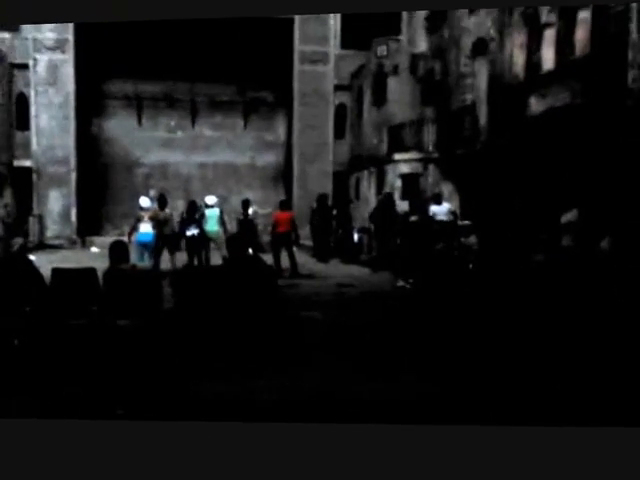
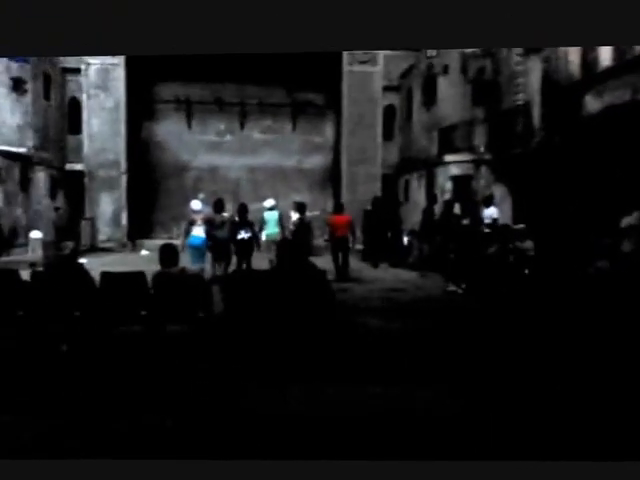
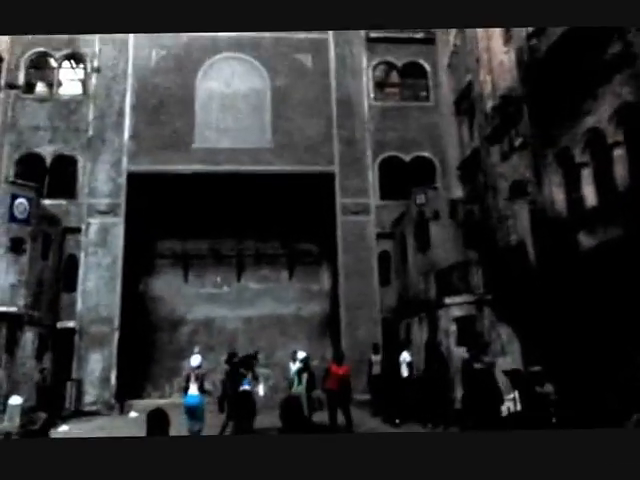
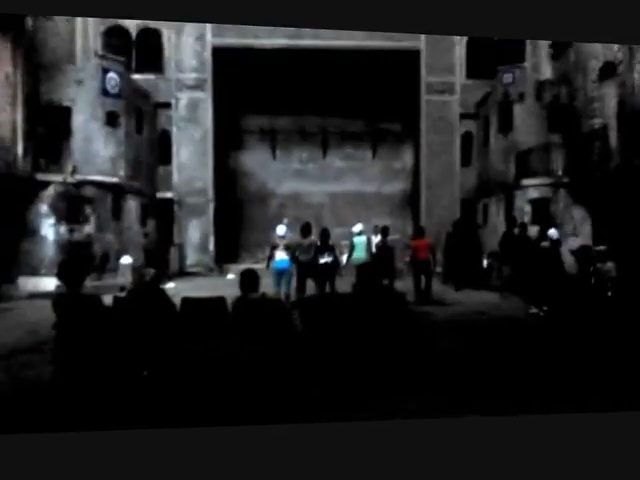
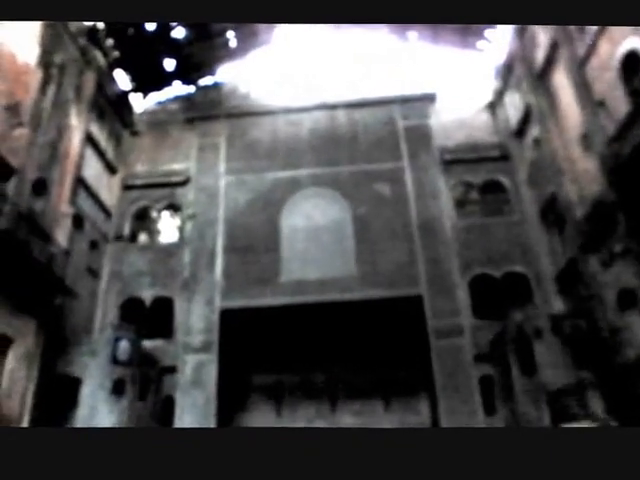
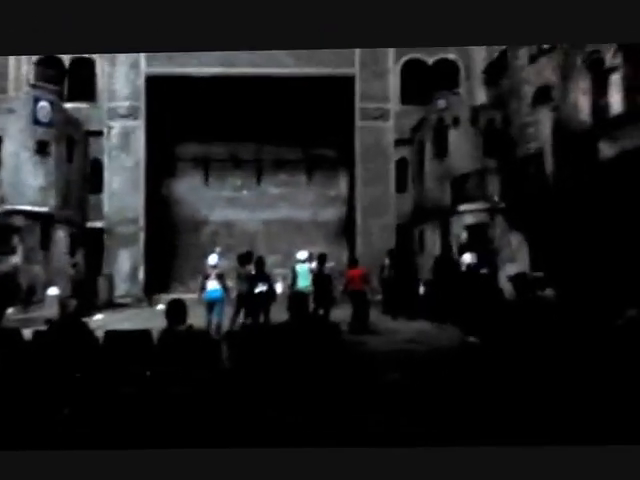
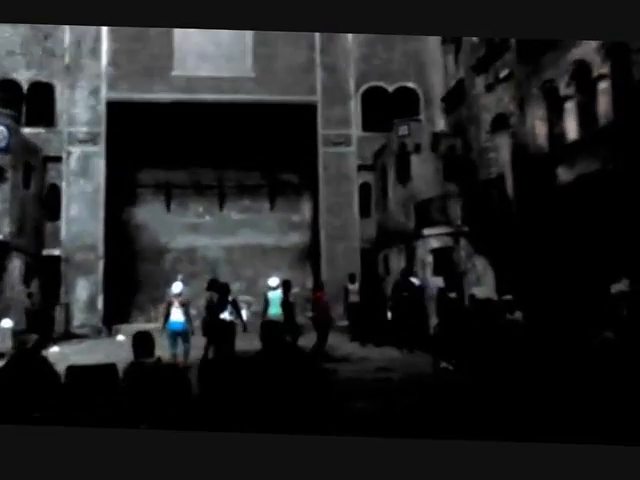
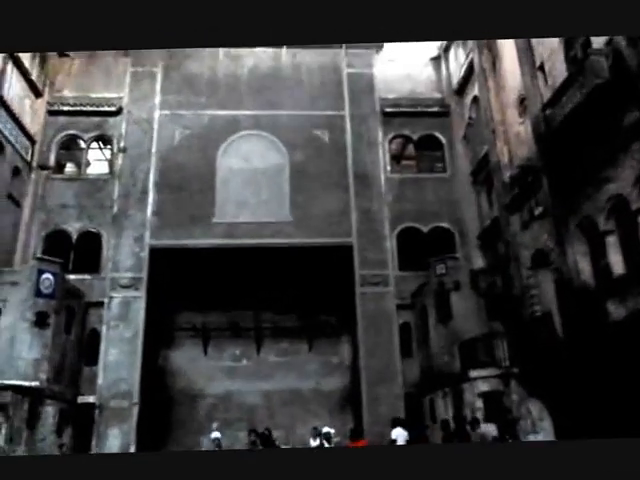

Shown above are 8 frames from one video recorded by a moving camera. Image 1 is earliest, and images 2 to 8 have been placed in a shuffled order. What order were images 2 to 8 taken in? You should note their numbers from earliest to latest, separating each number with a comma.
2, 4, 6, 7, 3, 8, 5
